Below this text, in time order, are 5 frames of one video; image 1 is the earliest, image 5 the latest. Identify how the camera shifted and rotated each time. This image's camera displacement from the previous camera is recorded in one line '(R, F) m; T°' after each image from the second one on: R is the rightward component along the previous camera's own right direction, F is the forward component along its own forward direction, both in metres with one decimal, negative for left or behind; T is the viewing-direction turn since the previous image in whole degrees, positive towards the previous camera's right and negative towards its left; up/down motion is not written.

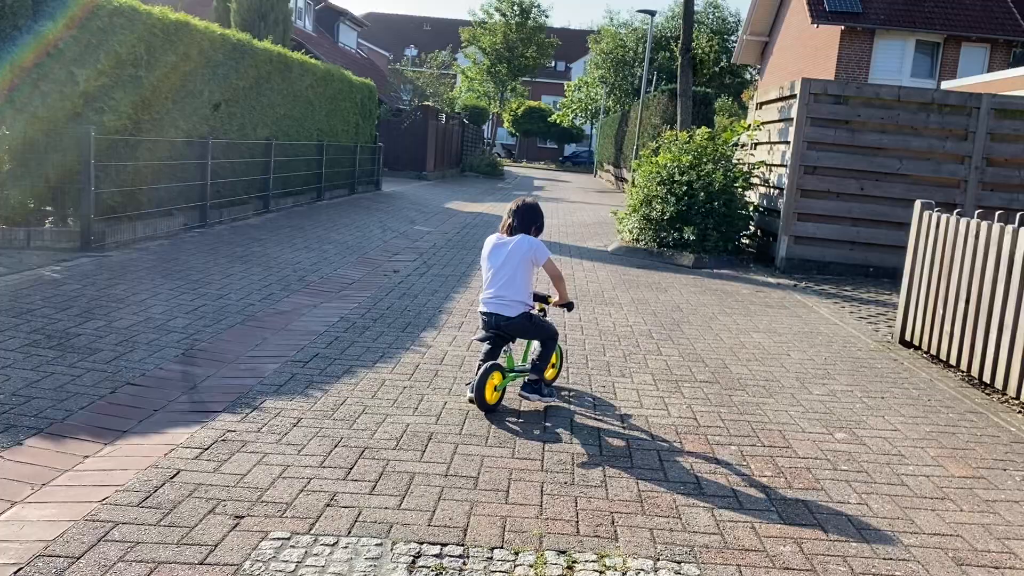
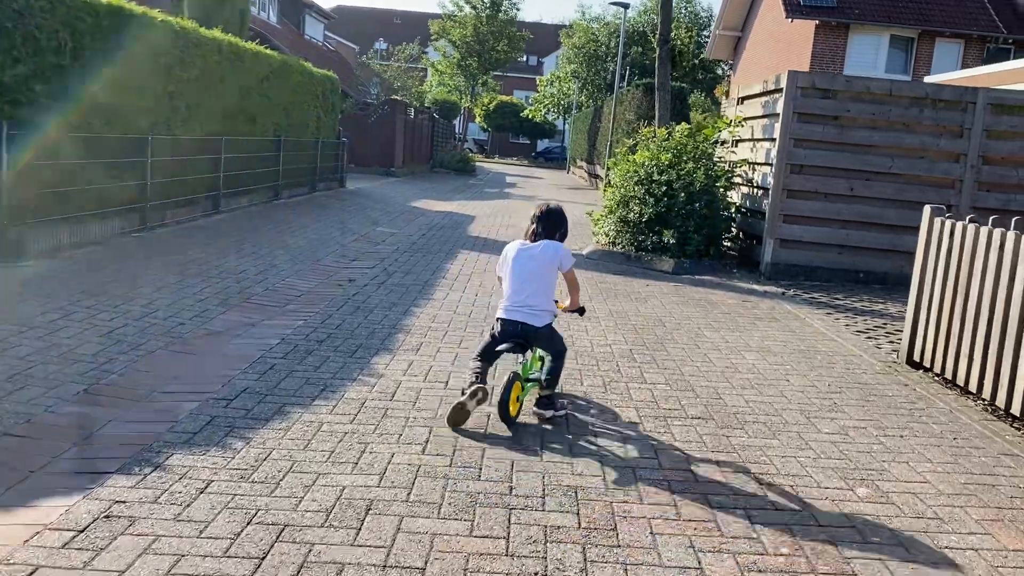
(+0.1, +0.8) m; +2°
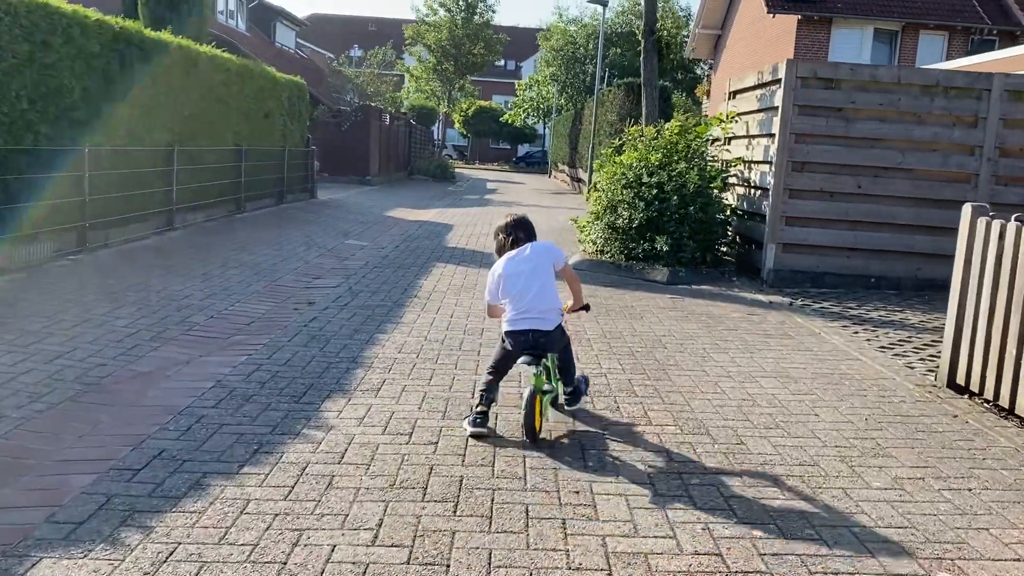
(+0.1, +1.0) m; +1°
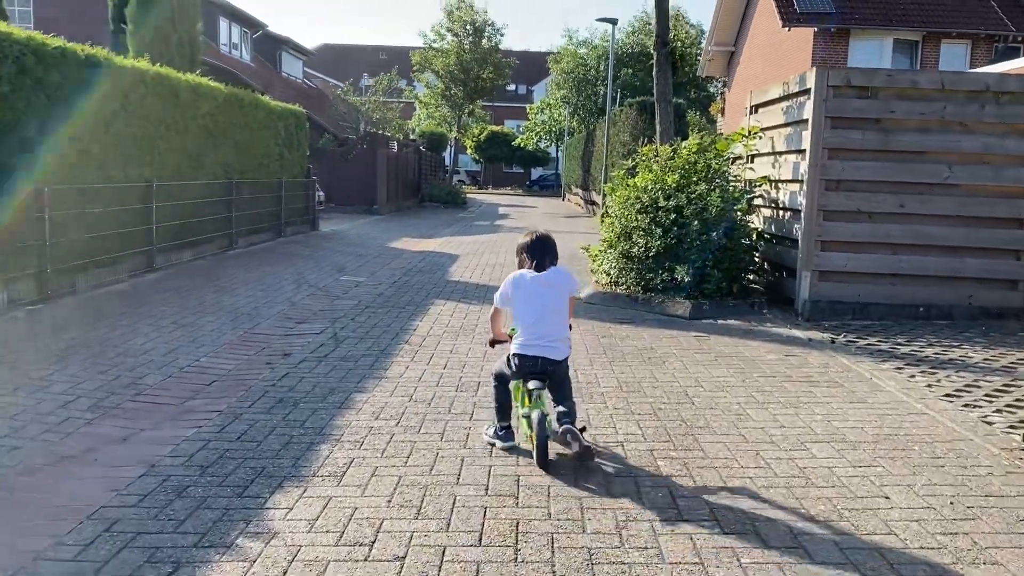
(+0.1, +1.0) m; -1°
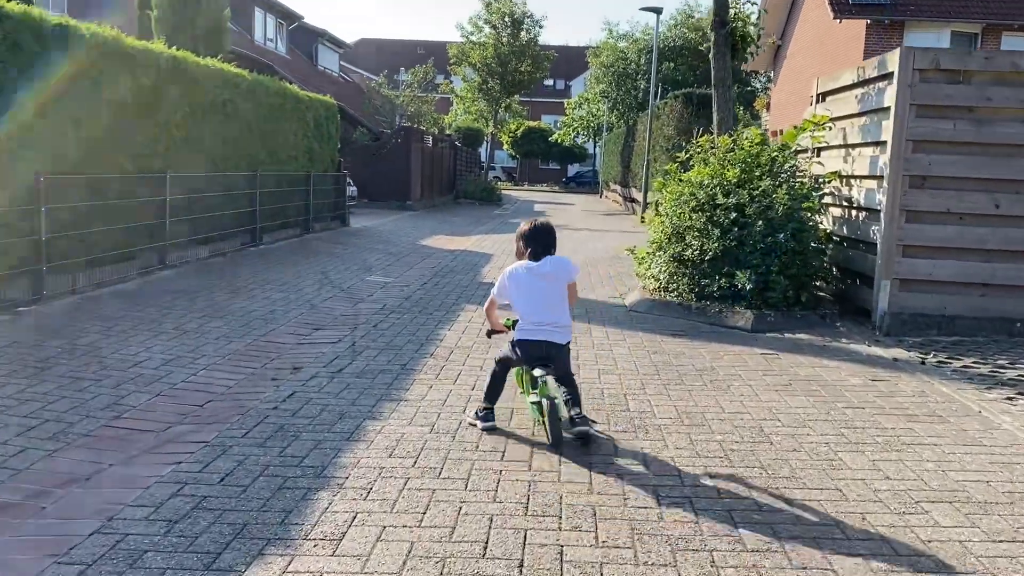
(0.0, +0.9) m; -2°
